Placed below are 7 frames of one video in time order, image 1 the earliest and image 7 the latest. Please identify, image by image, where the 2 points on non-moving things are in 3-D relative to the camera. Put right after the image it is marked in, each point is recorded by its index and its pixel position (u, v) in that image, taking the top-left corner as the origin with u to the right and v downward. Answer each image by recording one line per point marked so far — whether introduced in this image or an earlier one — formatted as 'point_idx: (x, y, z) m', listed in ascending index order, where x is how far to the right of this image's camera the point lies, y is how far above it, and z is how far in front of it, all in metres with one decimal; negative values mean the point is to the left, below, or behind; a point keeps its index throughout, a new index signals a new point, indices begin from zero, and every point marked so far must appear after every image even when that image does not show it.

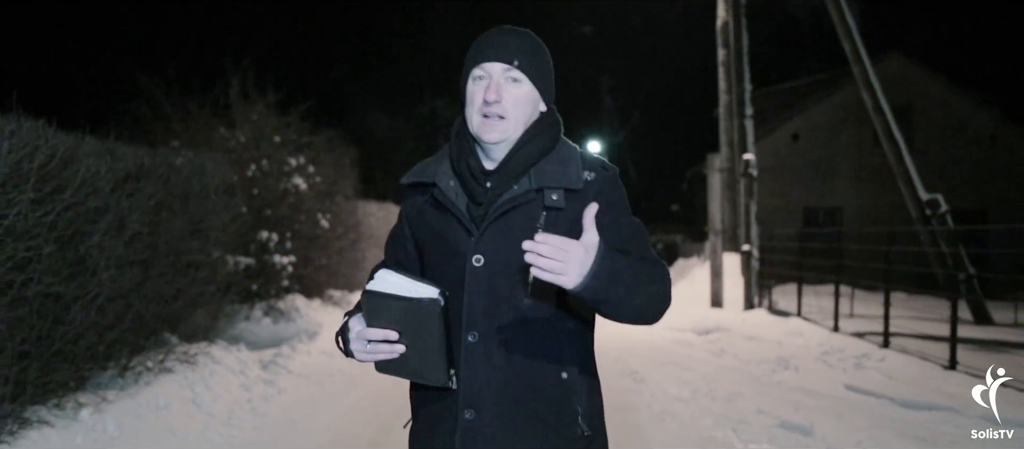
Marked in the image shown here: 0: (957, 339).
0: (+4.6, -1.2, +9.1) m
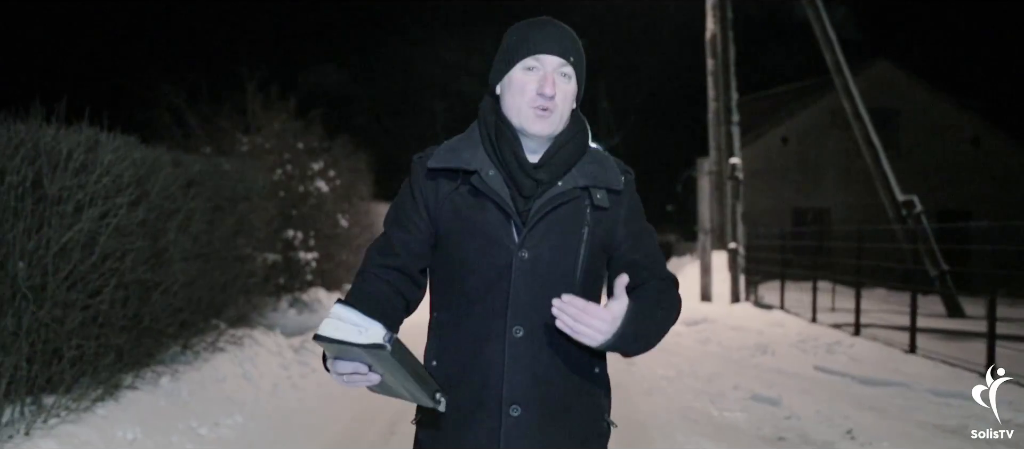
0: (+4.6, -1.2, +10.2) m
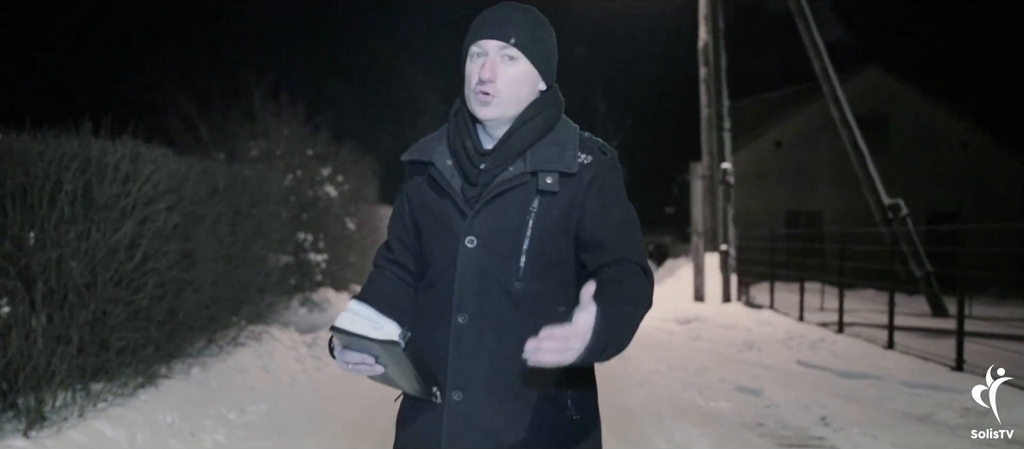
0: (+4.7, -1.2, +10.8) m
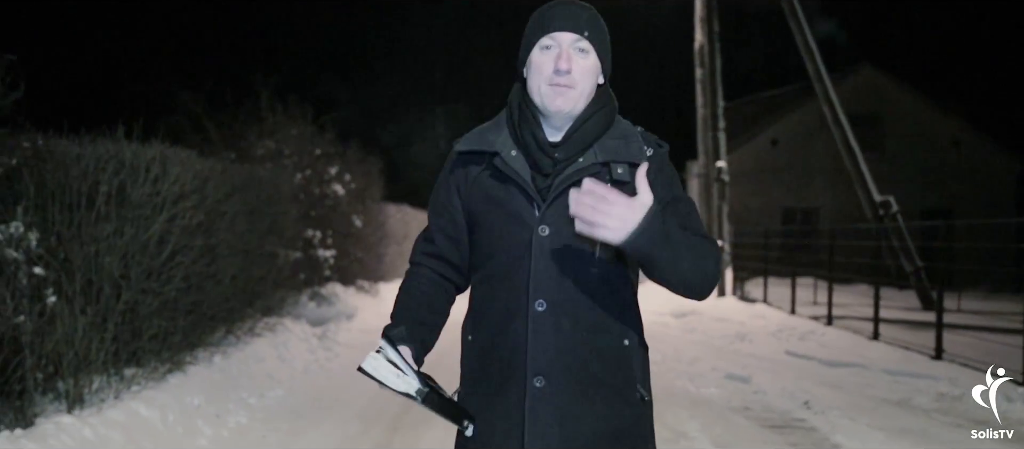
0: (+4.7, -1.2, +11.3) m
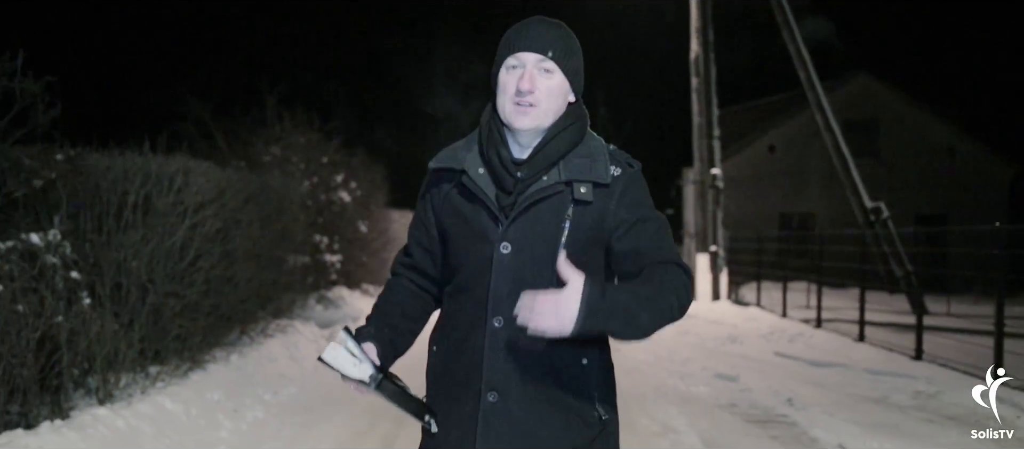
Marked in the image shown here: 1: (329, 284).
0: (+4.7, -1.3, +11.7) m
1: (-3.0, -1.0, +14.3) m
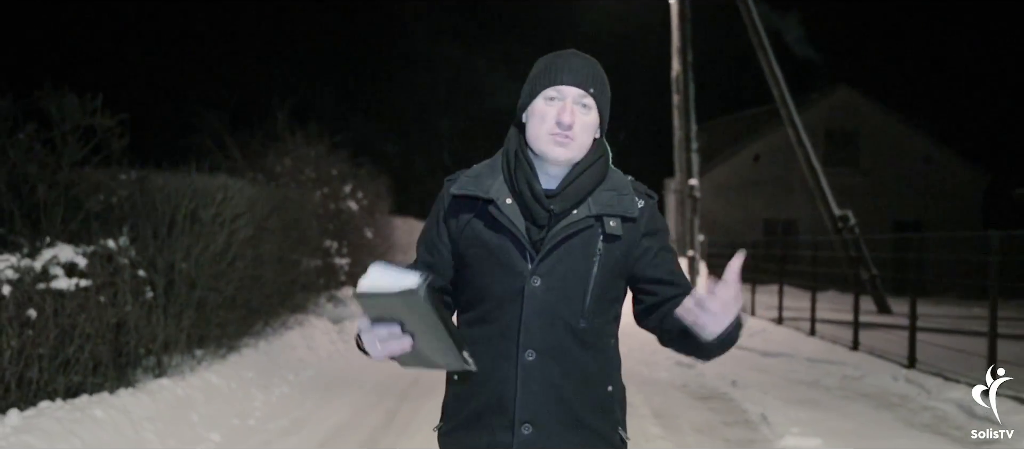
0: (+4.5, -1.4, +13.2) m
1: (-3.1, -1.1, +15.8) m
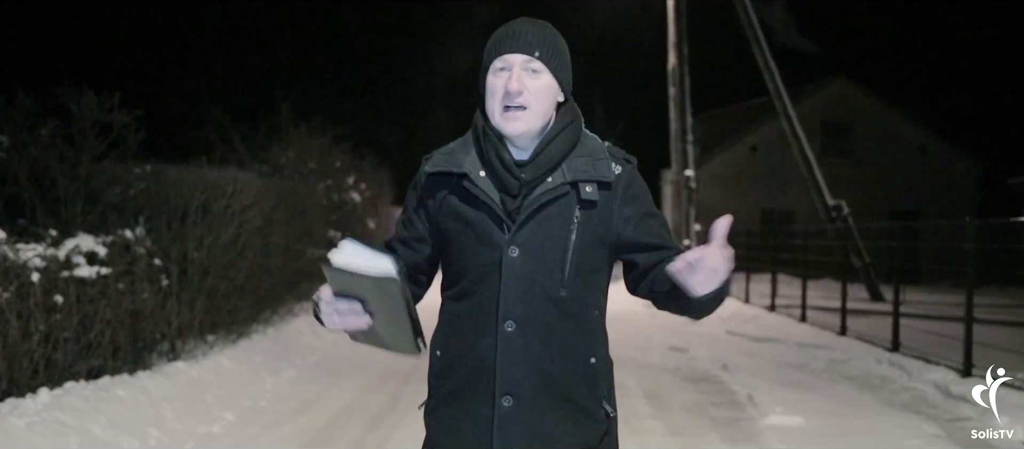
0: (+4.5, -1.2, +13.5) m
1: (-3.1, -0.9, +16.1) m
